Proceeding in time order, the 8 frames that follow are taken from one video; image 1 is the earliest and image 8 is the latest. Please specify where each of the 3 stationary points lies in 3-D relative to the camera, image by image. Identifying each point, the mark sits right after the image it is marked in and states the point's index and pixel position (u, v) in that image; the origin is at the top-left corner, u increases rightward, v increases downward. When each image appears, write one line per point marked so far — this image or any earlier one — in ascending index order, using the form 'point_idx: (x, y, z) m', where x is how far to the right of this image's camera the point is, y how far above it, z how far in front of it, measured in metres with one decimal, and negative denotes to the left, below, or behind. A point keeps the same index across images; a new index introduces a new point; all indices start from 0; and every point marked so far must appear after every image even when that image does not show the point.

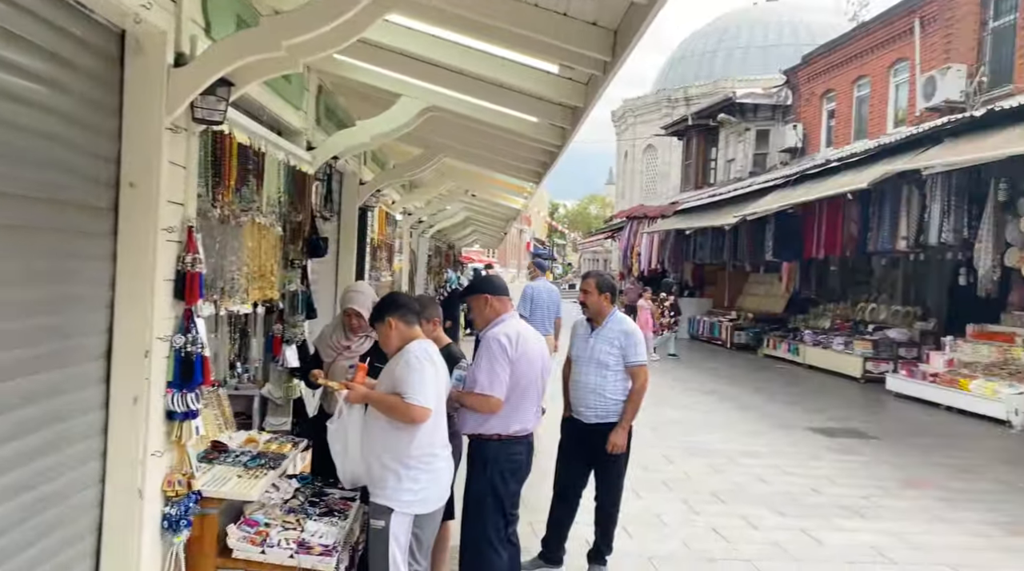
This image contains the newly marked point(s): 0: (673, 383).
0: (+2.2, -1.4, +11.9) m
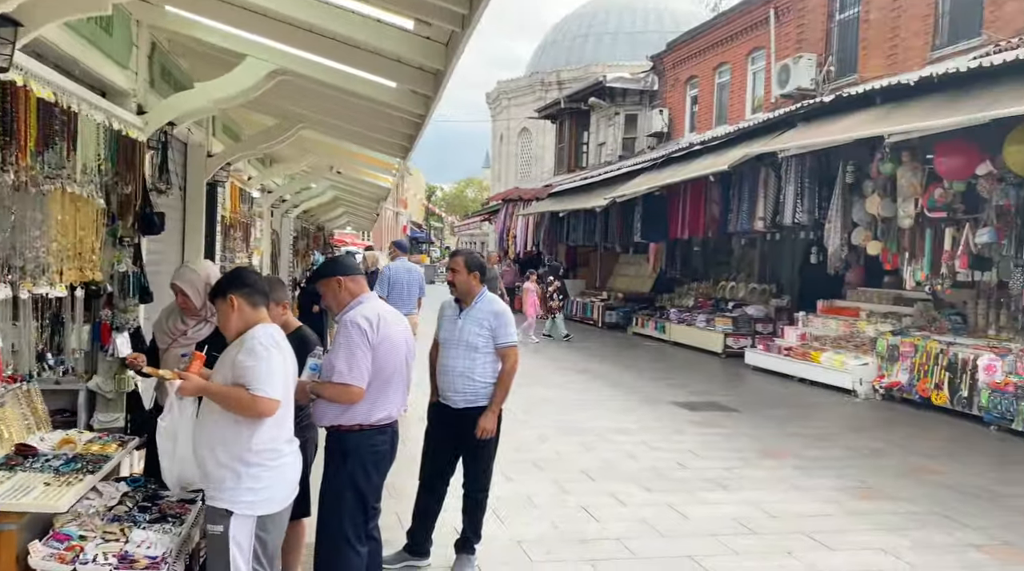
0: (+0.5, -1.1, +12.1) m
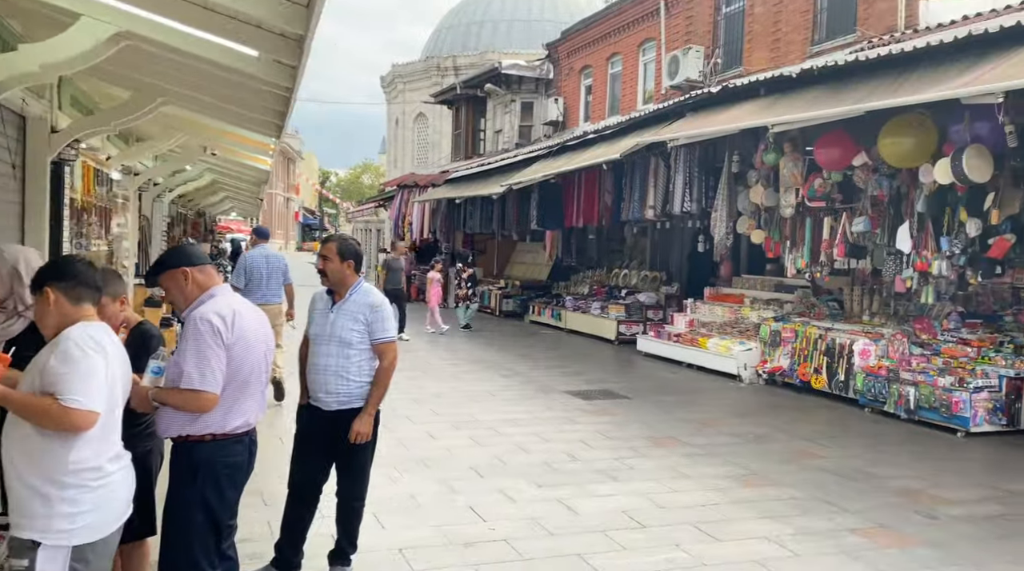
0: (-1.0, -0.9, +11.9) m
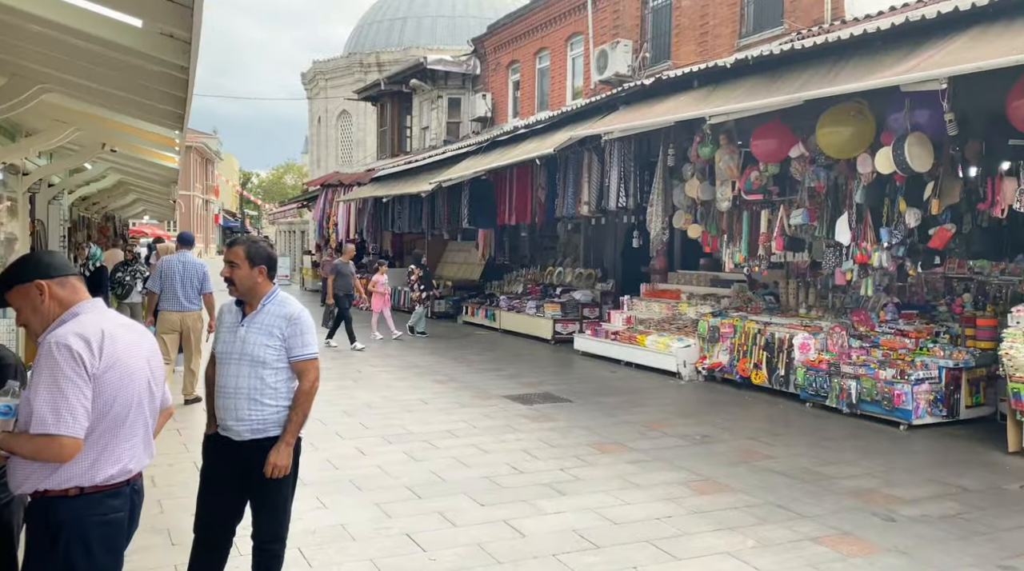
0: (-1.9, -1.0, +11.4) m
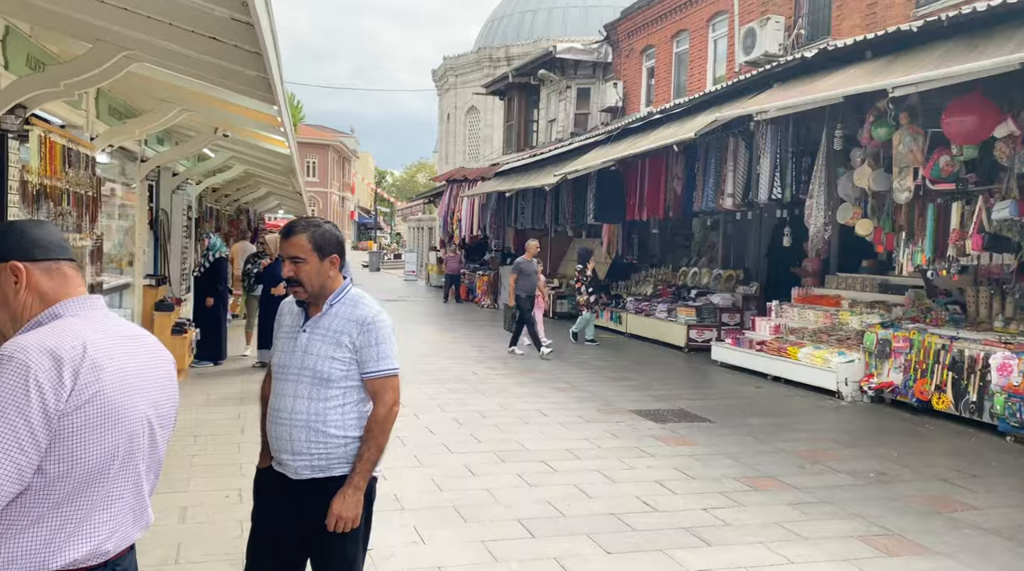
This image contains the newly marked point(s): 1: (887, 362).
0: (-0.3, -0.9, +10.6) m
1: (+3.5, -0.7, +8.1) m
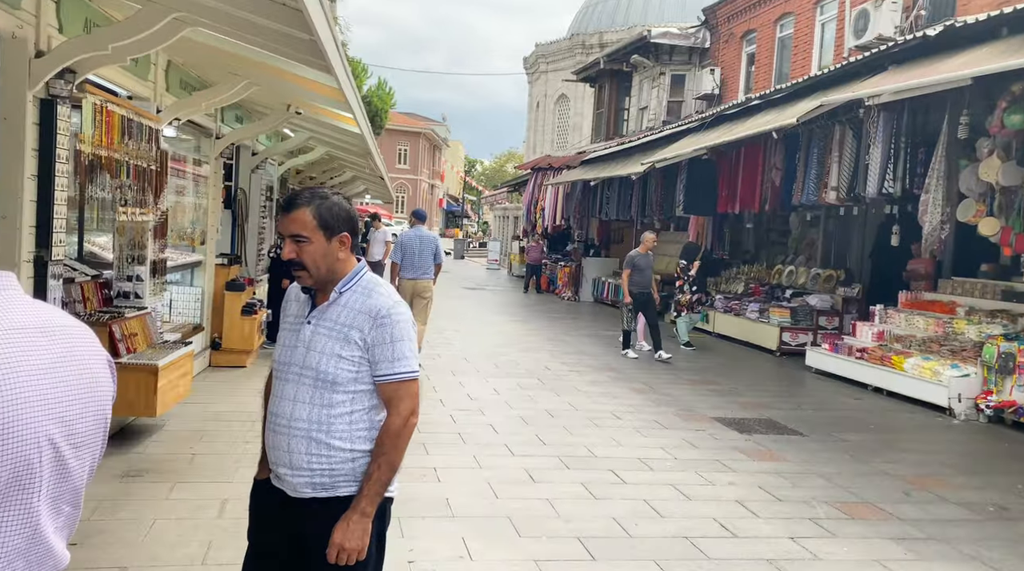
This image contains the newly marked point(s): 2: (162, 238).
0: (+0.6, -0.8, +10.1) m
1: (+4.1, -0.8, +7.2) m
2: (-2.6, +0.4, +6.5) m
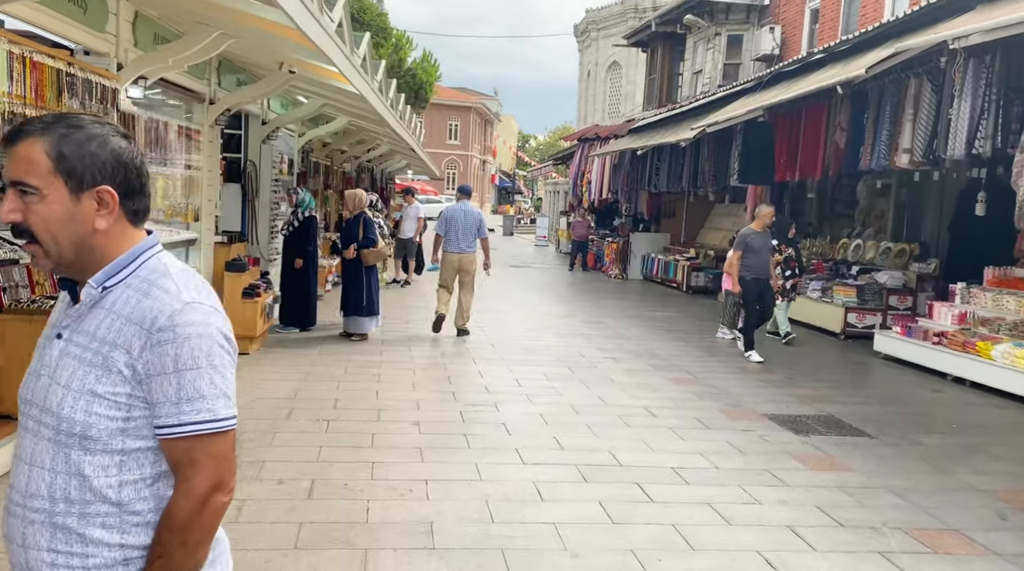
0: (+0.9, -0.6, +9.1) m
1: (+4.3, -0.6, +6.0) m
2: (-2.5, +0.5, +5.8) m
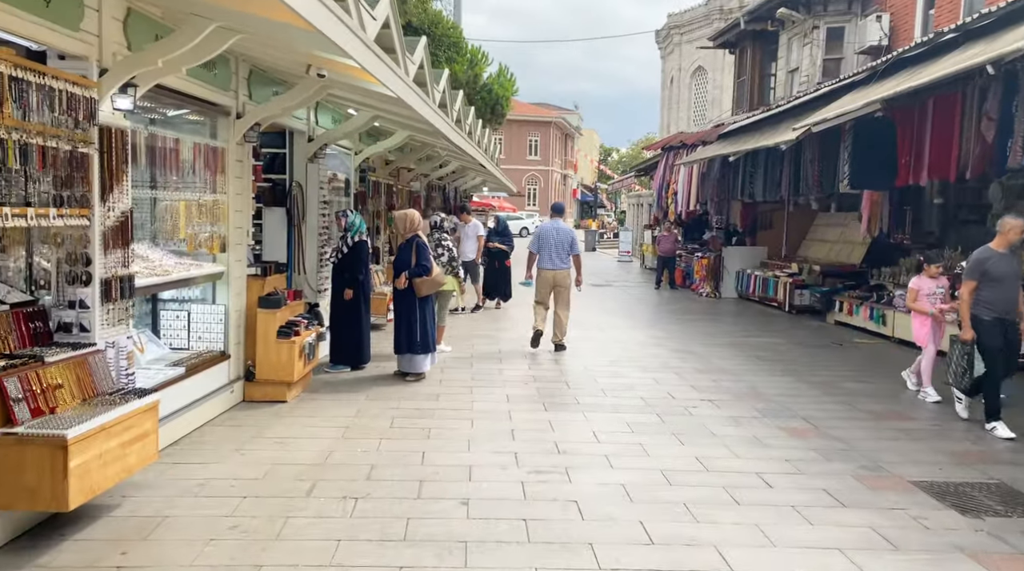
0: (+1.6, -0.9, +7.8) m
1: (+4.6, -0.7, +4.4) m
2: (-2.1, +0.2, +4.8) m
